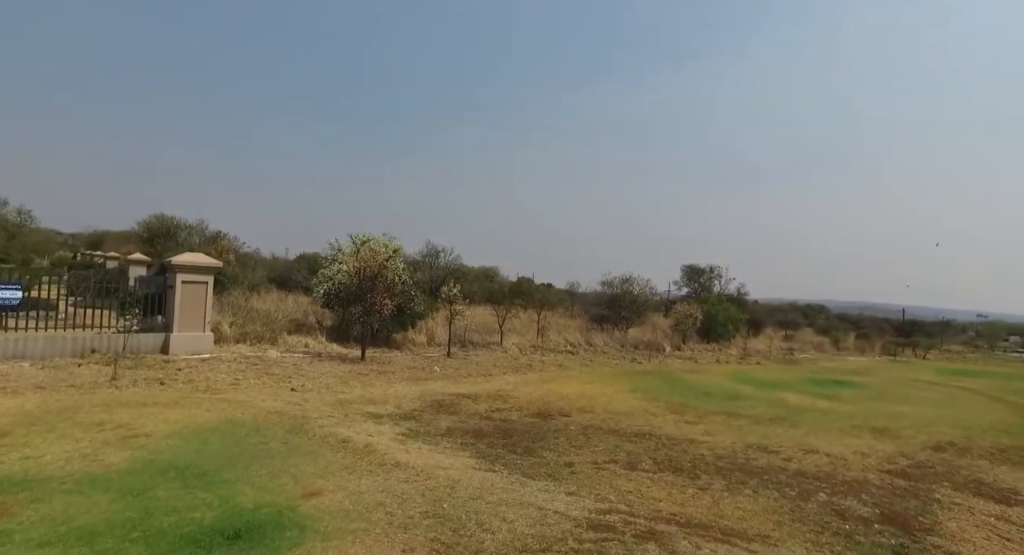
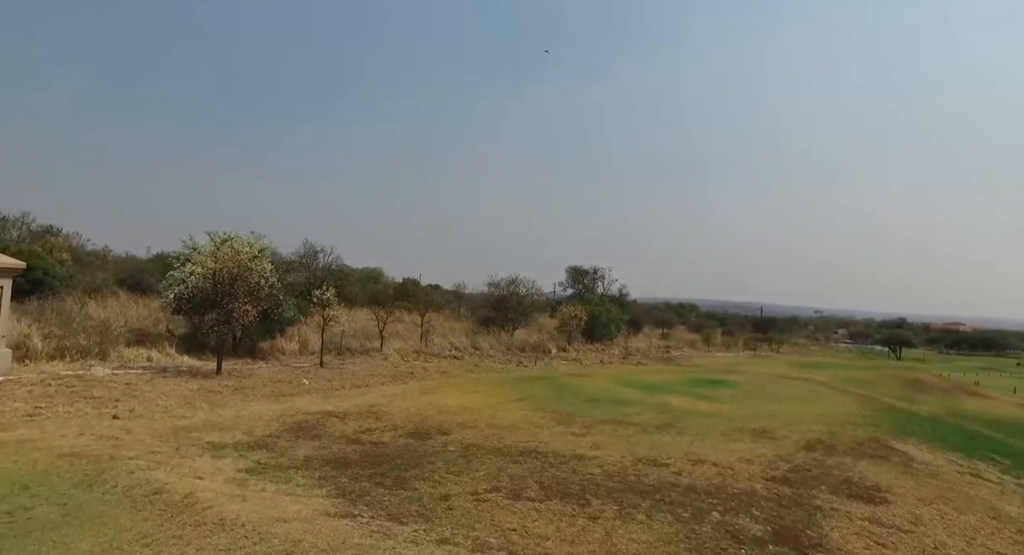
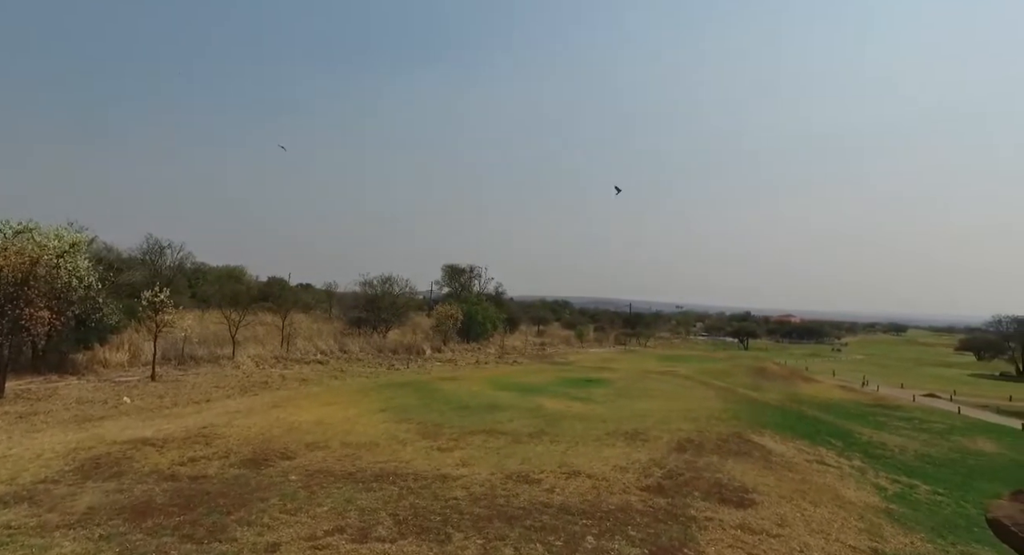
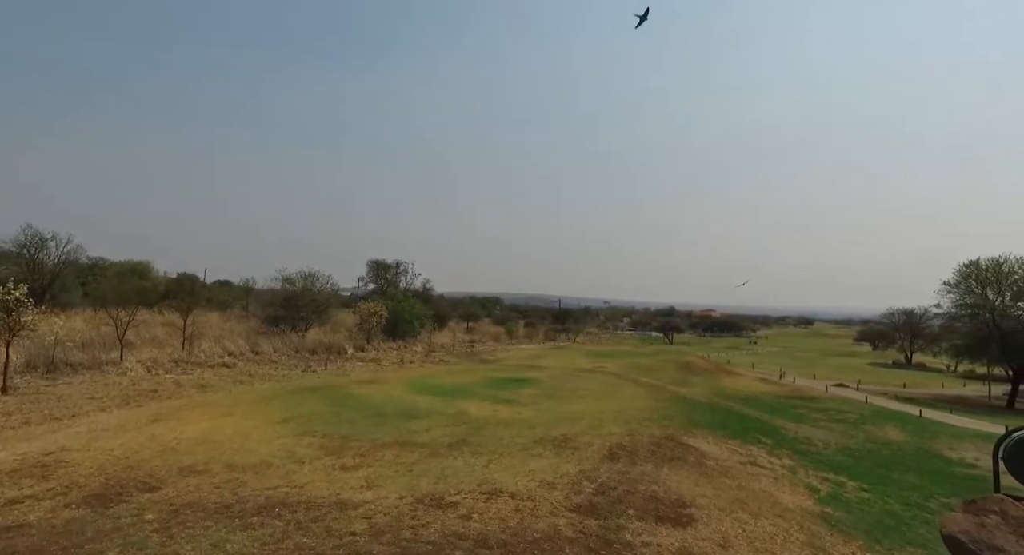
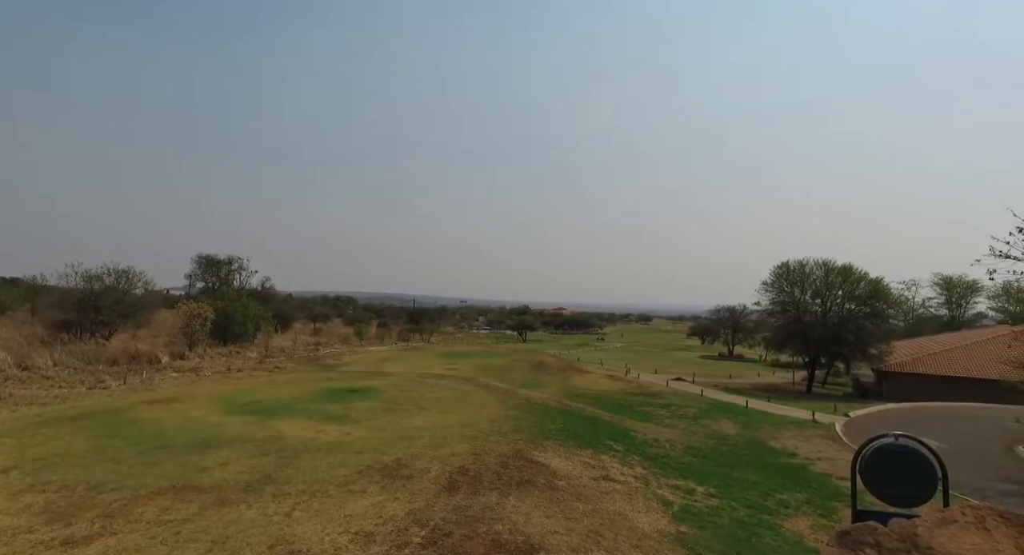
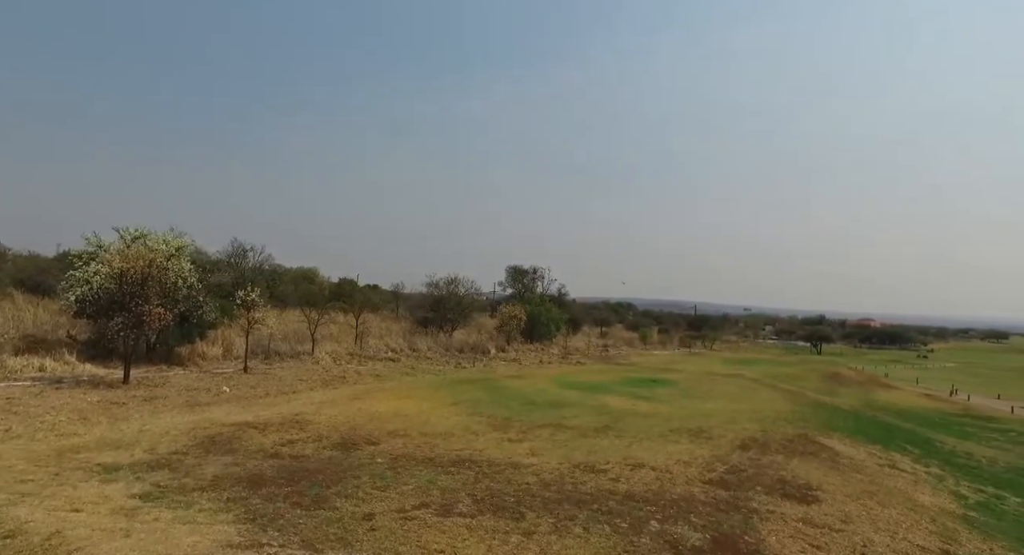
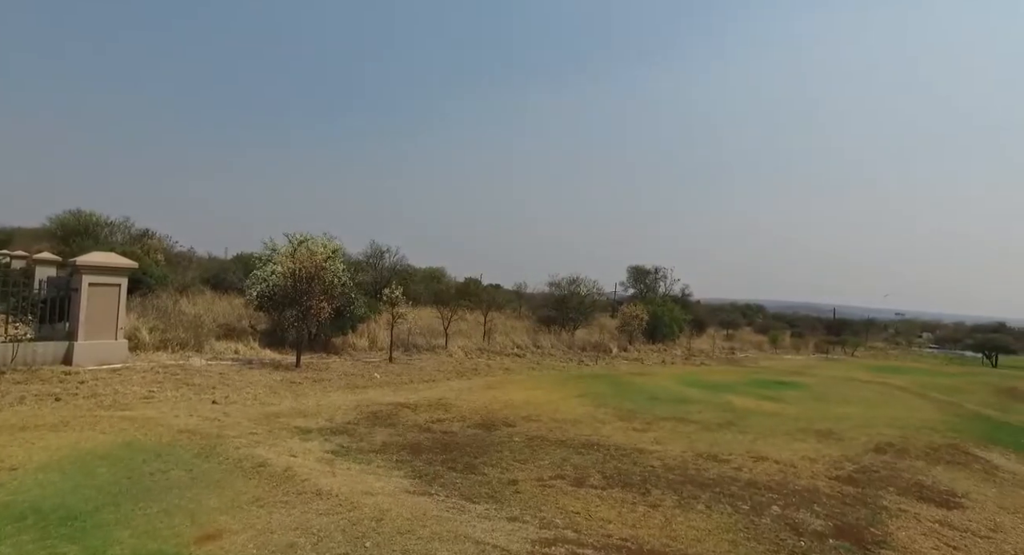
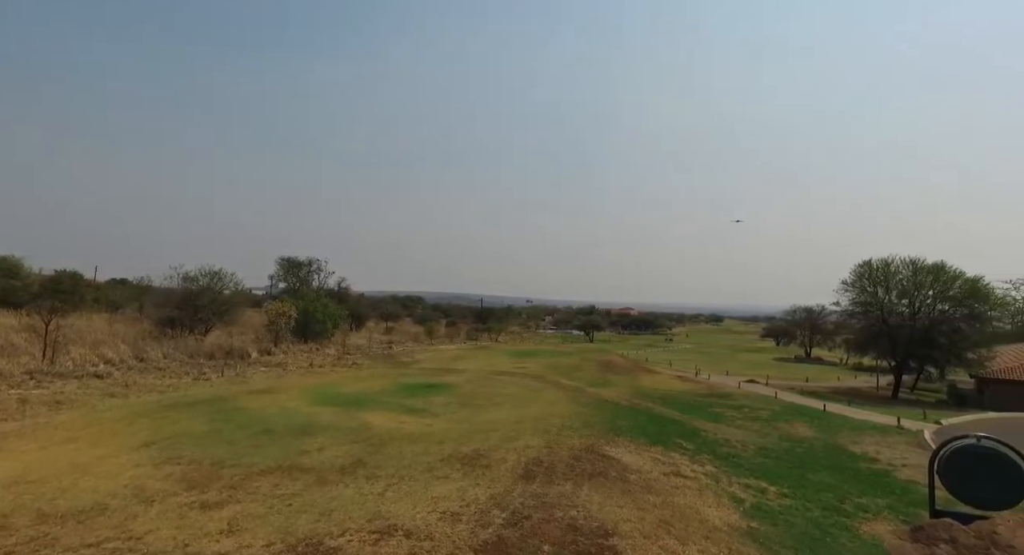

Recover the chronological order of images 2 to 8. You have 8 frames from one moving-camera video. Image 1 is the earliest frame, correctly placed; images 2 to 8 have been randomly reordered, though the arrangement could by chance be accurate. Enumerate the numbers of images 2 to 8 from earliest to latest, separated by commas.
7, 2, 6, 3, 4, 8, 5
